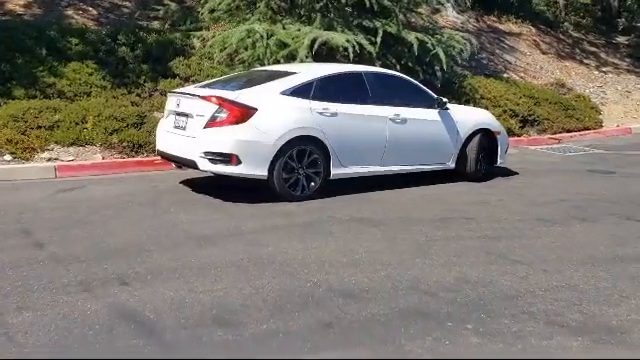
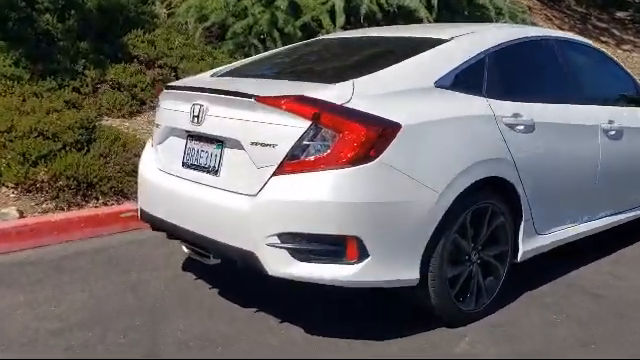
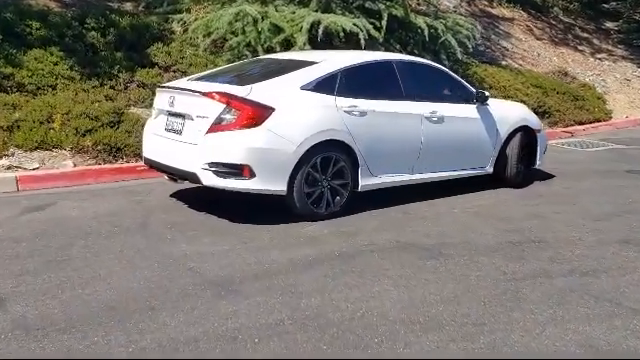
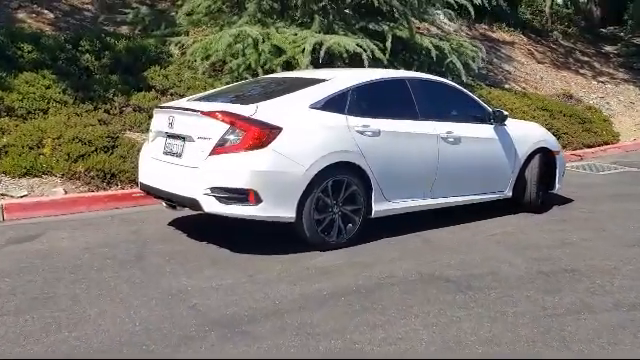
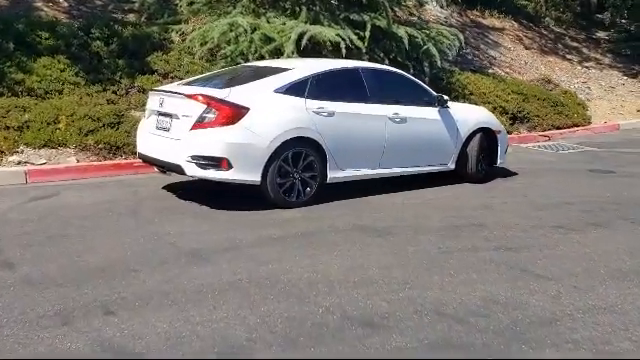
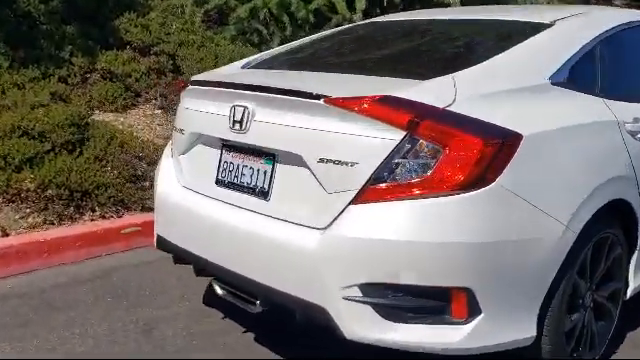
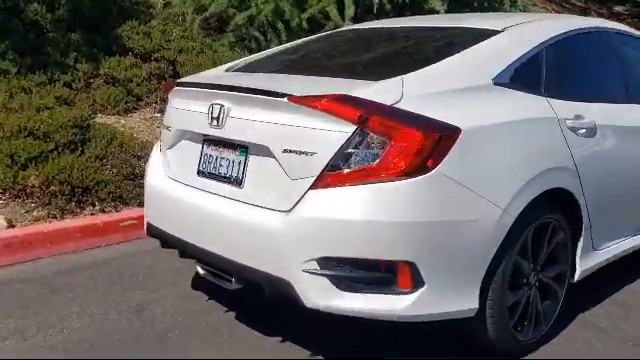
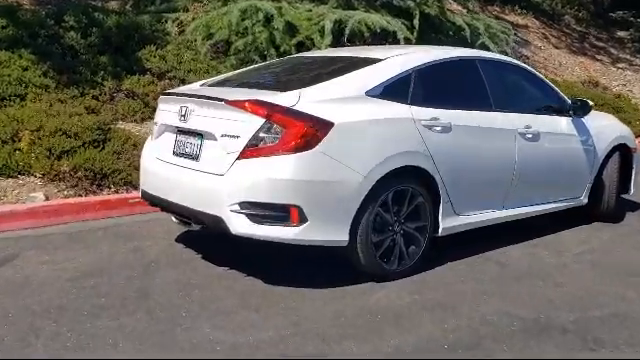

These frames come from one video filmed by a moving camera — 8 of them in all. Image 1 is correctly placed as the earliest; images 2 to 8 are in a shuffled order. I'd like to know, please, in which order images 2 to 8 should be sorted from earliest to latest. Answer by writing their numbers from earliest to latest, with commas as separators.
5, 3, 4, 8, 2, 7, 6
